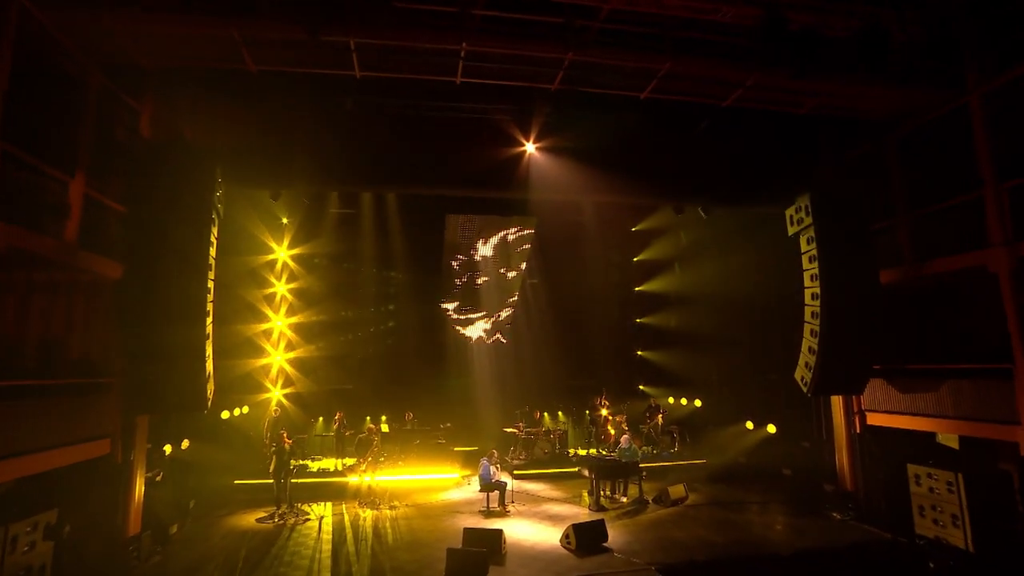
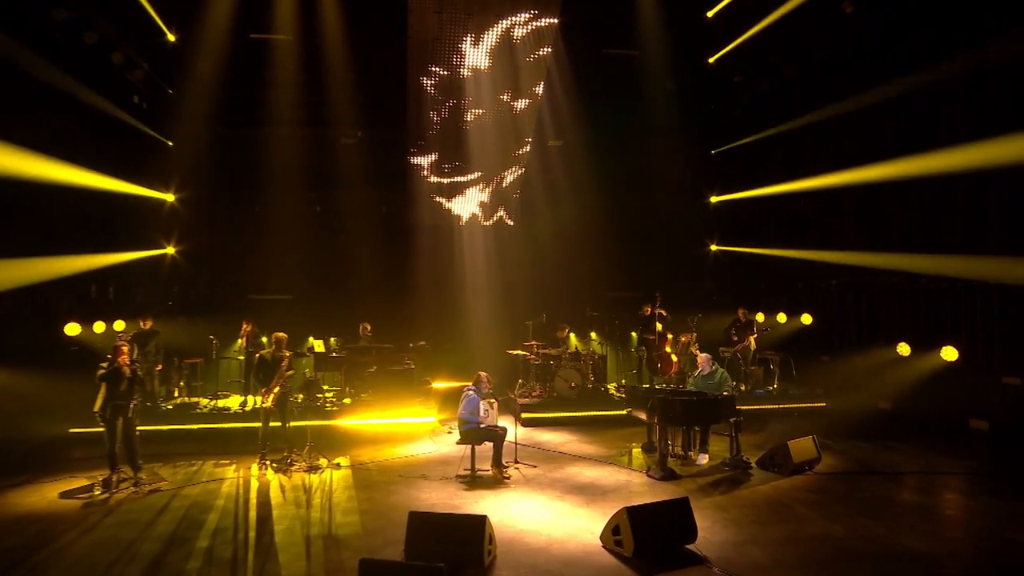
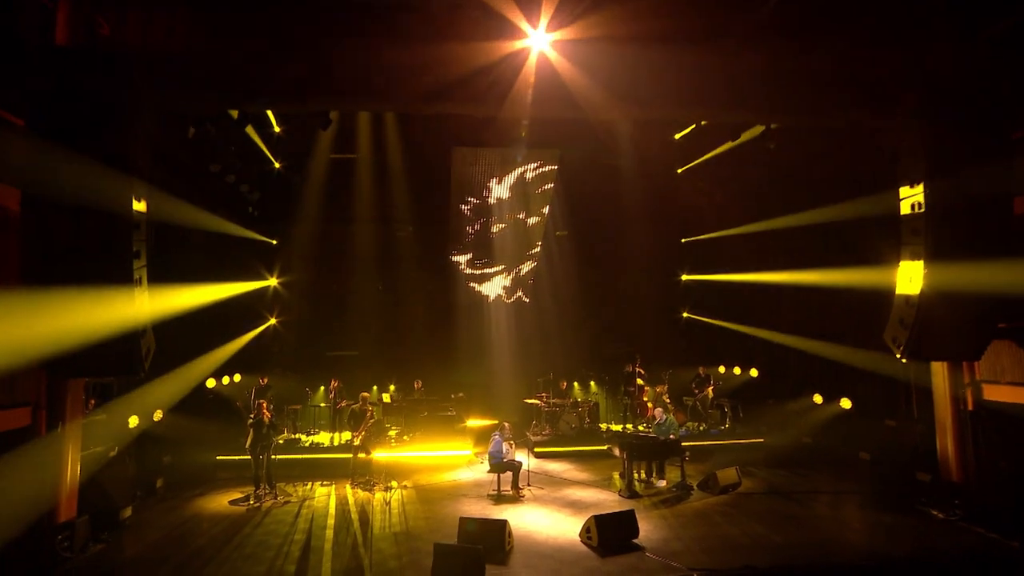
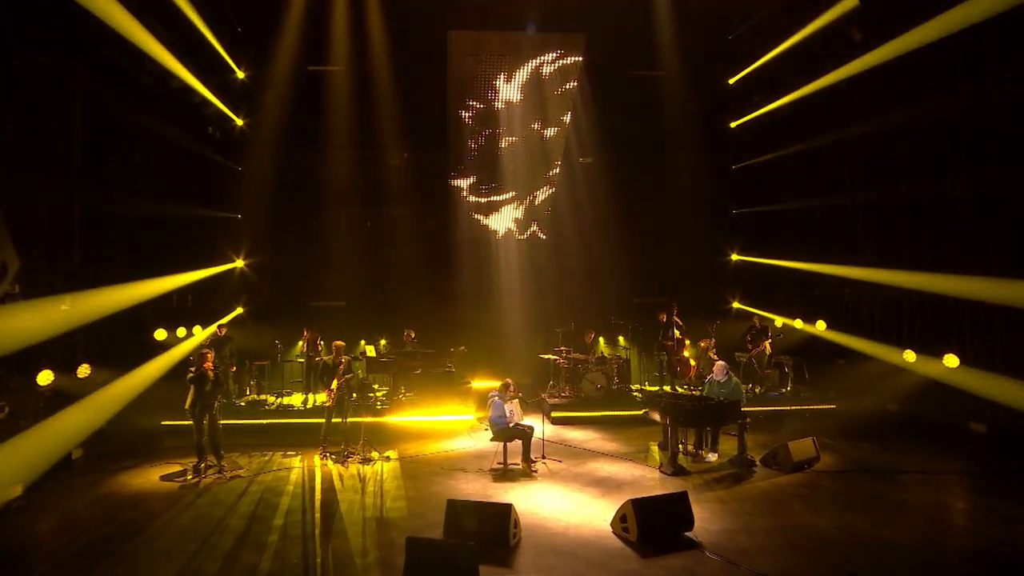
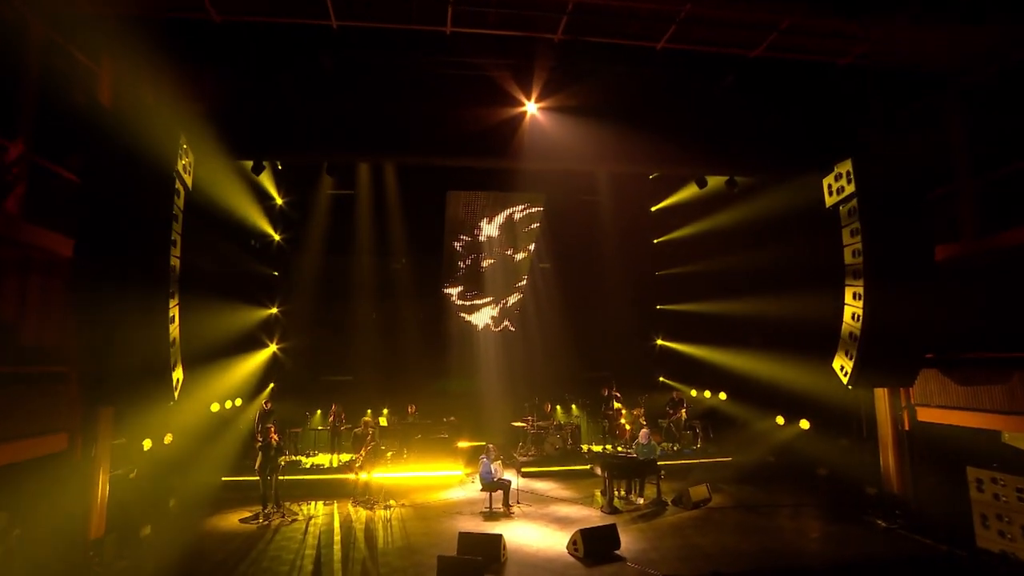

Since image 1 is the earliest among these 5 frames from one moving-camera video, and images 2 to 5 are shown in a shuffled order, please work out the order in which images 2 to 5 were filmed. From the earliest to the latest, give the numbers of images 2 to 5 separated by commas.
5, 3, 4, 2
